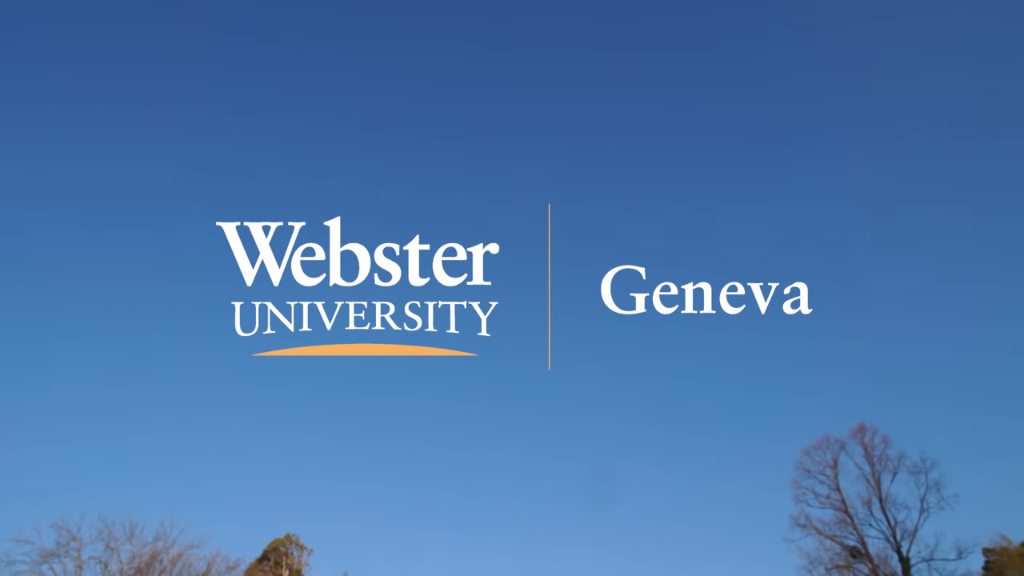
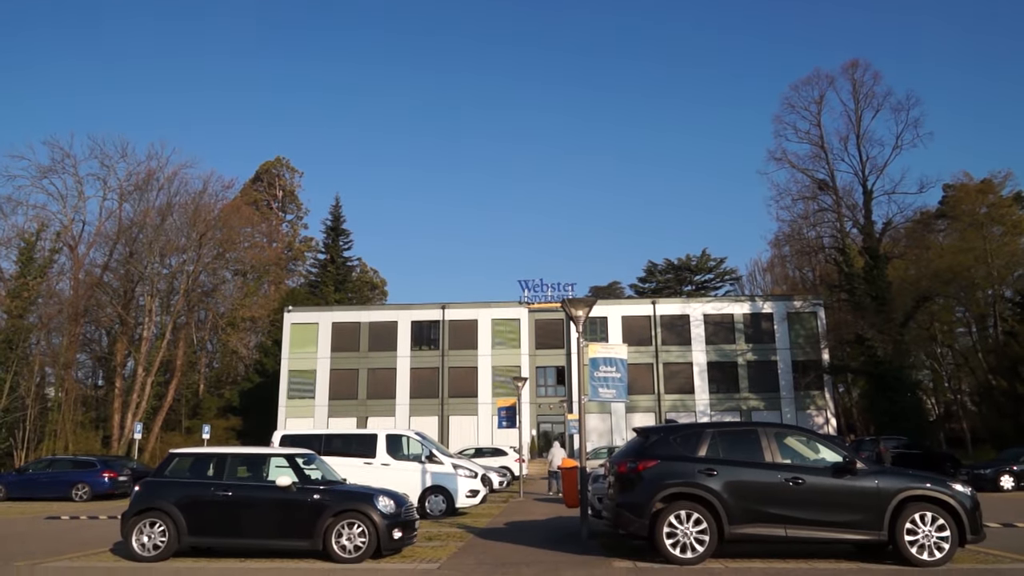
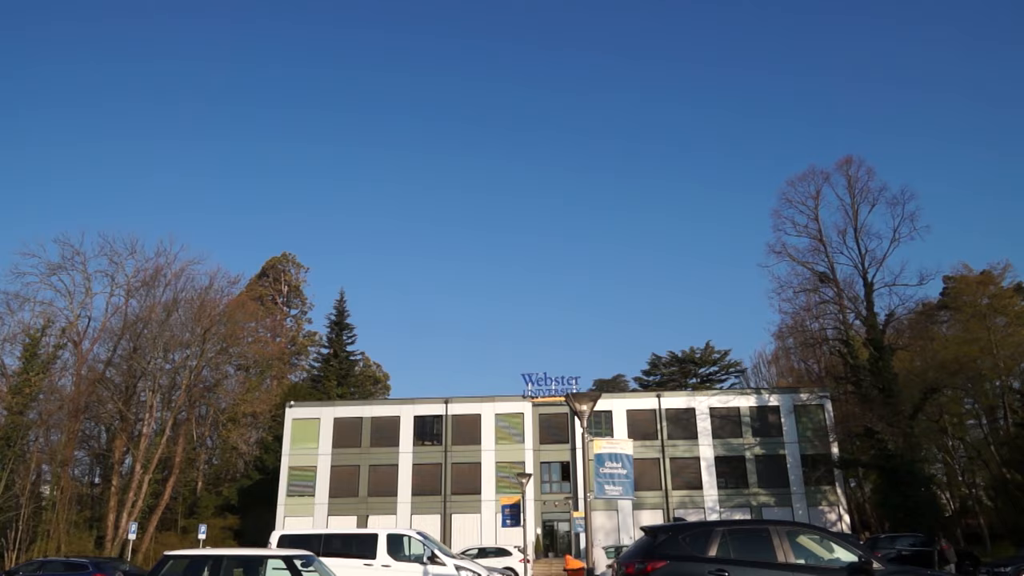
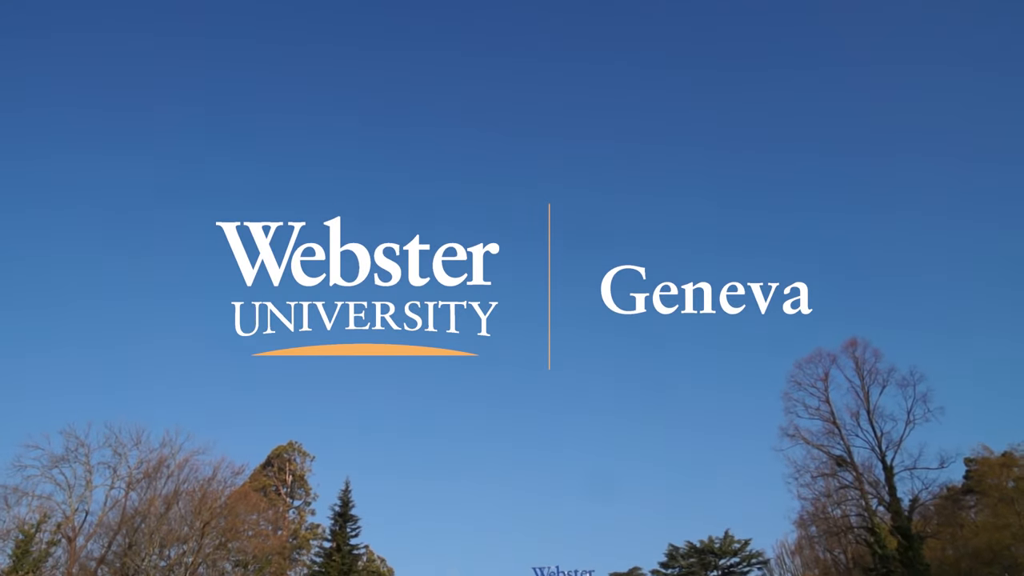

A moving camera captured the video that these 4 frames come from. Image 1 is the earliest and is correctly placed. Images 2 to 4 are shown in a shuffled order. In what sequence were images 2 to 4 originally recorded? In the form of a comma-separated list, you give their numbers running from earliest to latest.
4, 3, 2
